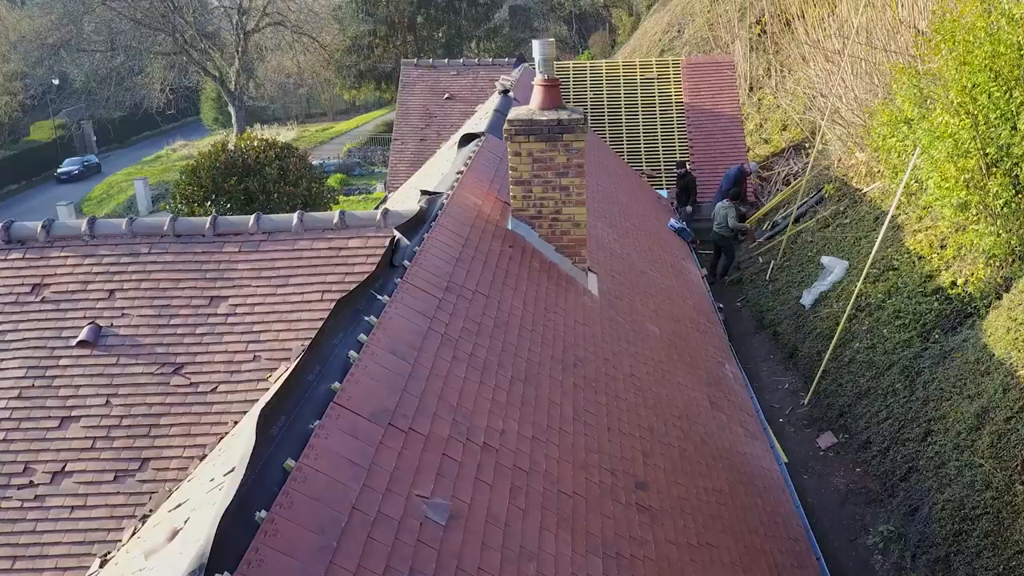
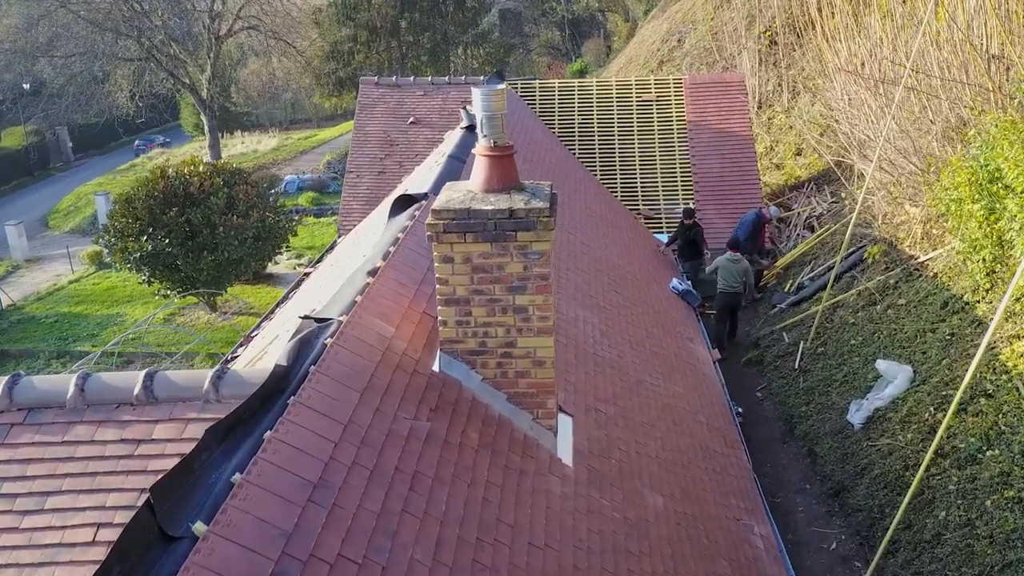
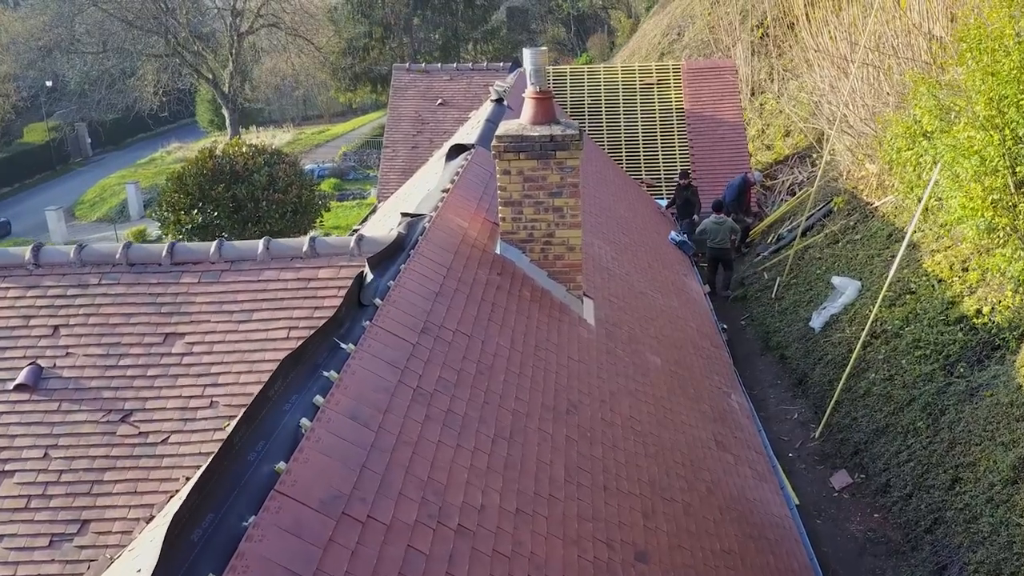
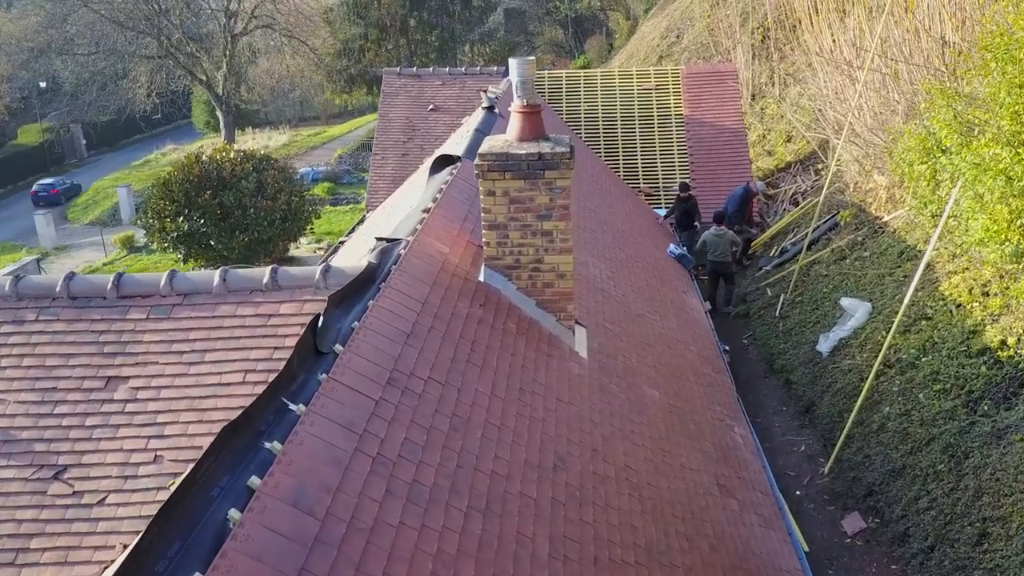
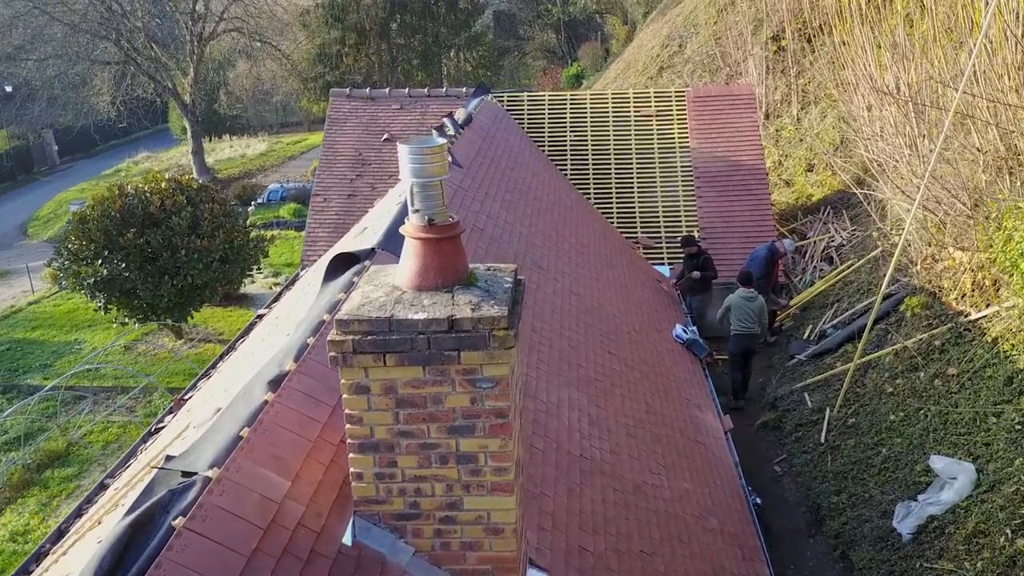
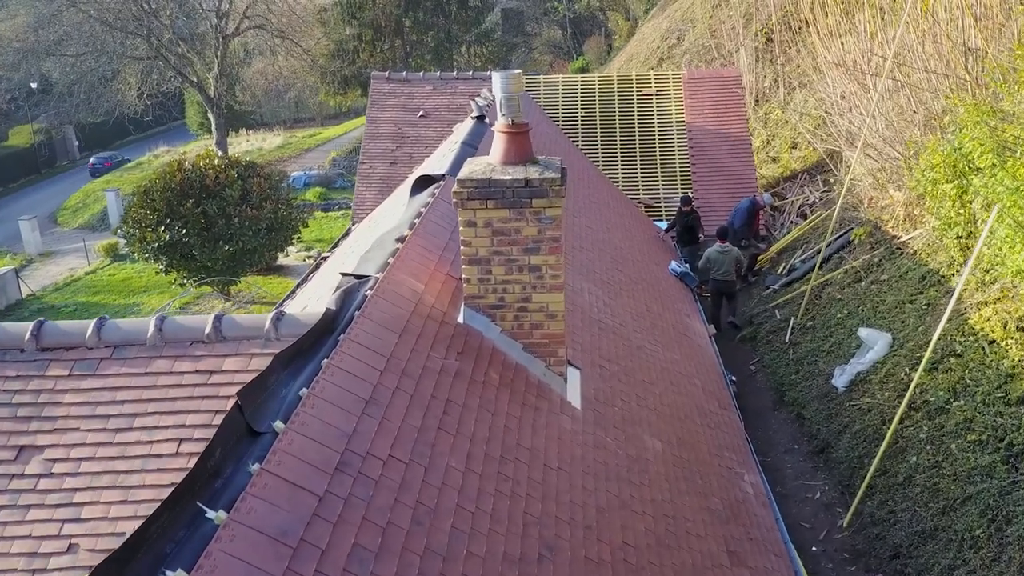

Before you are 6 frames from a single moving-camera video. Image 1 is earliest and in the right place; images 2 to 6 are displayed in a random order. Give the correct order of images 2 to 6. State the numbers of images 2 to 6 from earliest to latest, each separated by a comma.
3, 4, 6, 2, 5
